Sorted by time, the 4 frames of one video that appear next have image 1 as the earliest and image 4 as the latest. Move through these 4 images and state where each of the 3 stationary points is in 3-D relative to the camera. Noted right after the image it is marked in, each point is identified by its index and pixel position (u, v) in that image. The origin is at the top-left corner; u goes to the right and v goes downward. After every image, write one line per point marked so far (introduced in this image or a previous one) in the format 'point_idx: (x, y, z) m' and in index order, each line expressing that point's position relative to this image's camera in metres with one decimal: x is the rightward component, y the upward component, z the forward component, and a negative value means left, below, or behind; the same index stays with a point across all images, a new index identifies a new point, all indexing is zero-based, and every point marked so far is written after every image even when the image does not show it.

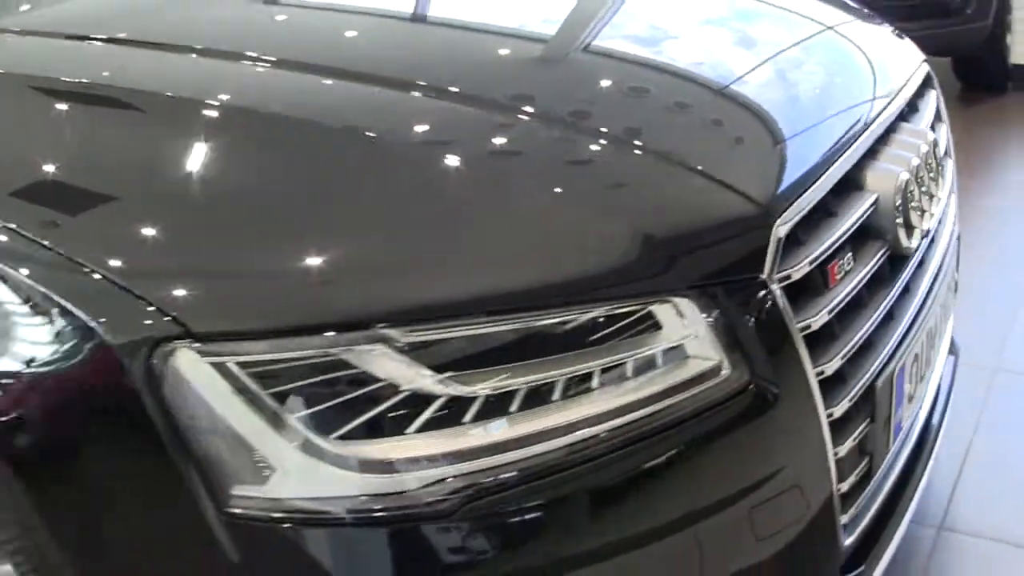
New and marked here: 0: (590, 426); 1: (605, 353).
0: (+0.1, -0.1, +0.9) m
1: (+0.1, 0.0, +0.9) m
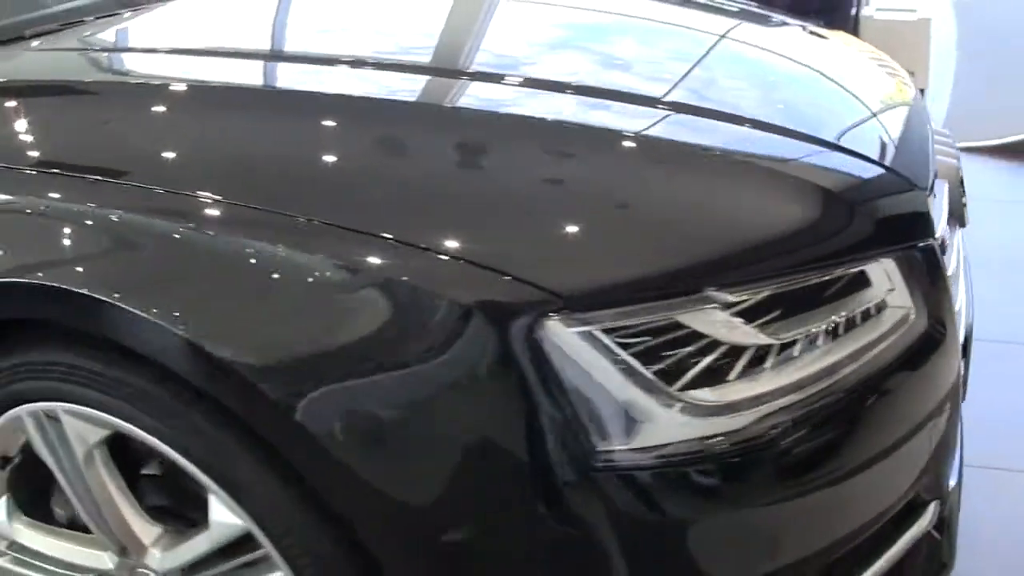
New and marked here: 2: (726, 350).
0: (+0.2, -0.1, +1.1) m
1: (+0.2, 0.0, +1.1) m
2: (+0.1, -0.1, +1.0) m
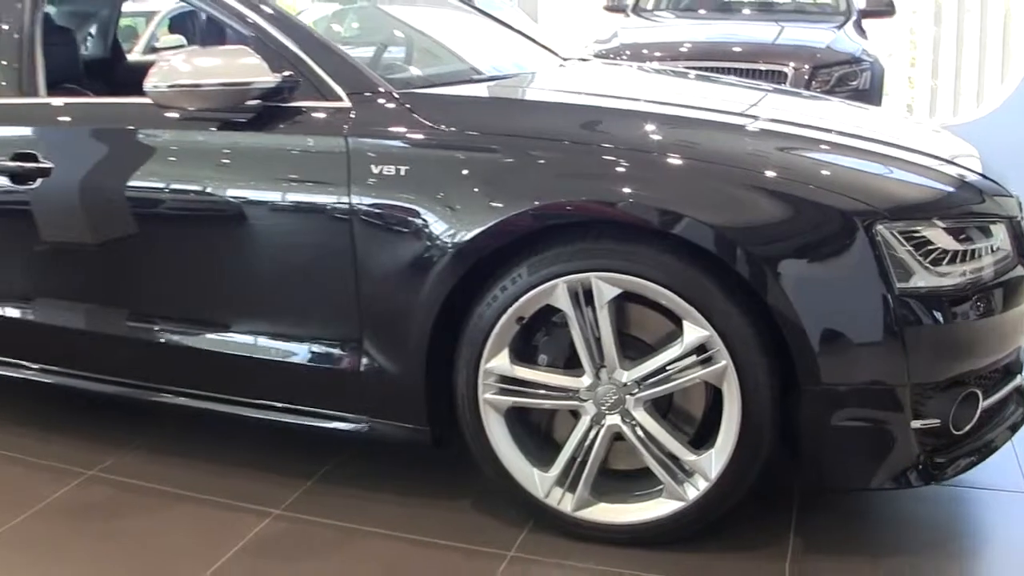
0: (+0.7, 0.0, +1.9) m
1: (+0.7, +0.1, +1.9) m
2: (+0.6, +0.1, +1.8) m
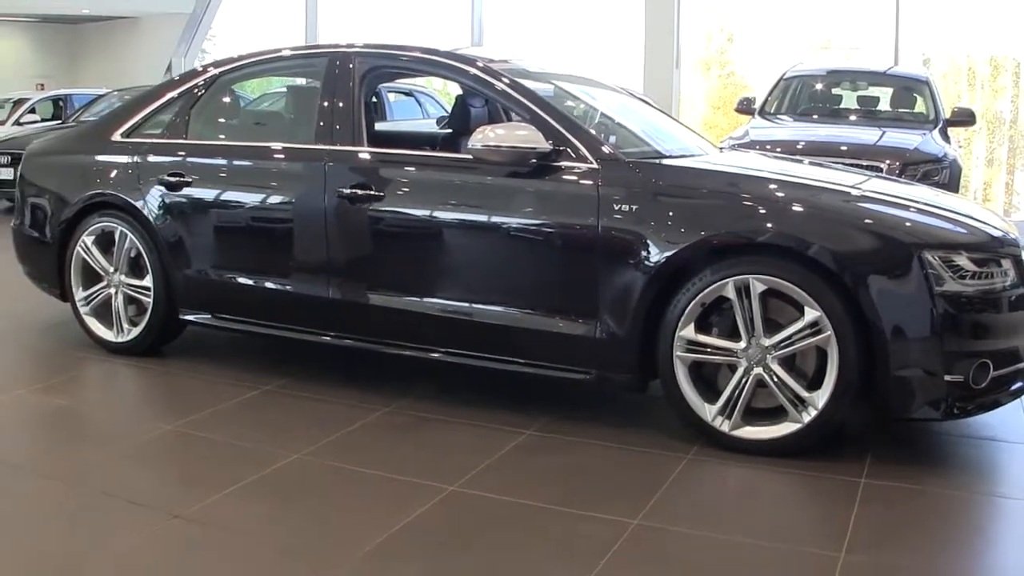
0: (+1.1, 0.0, +3.0) m
1: (+1.1, 0.0, +3.0) m
2: (+1.0, 0.0, +3.0) m
